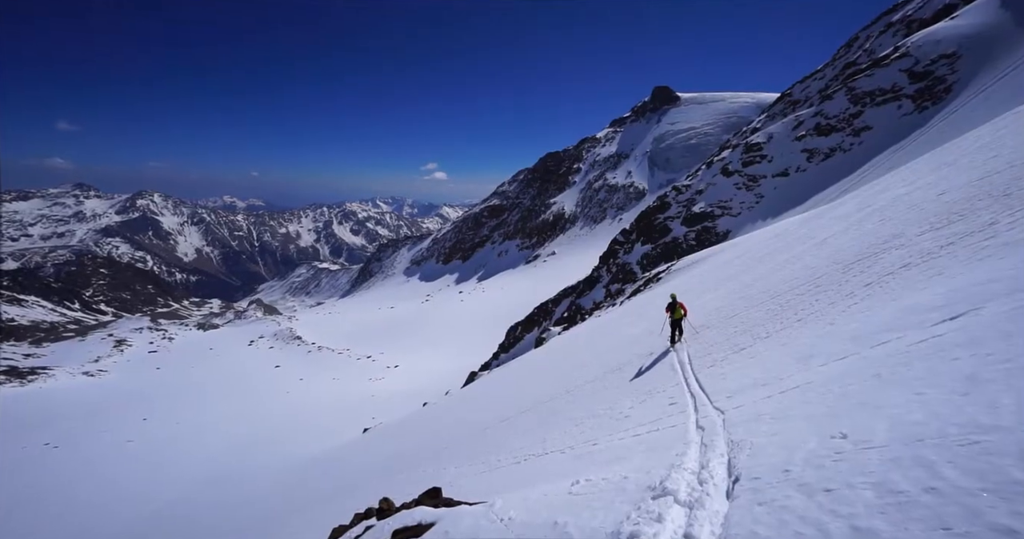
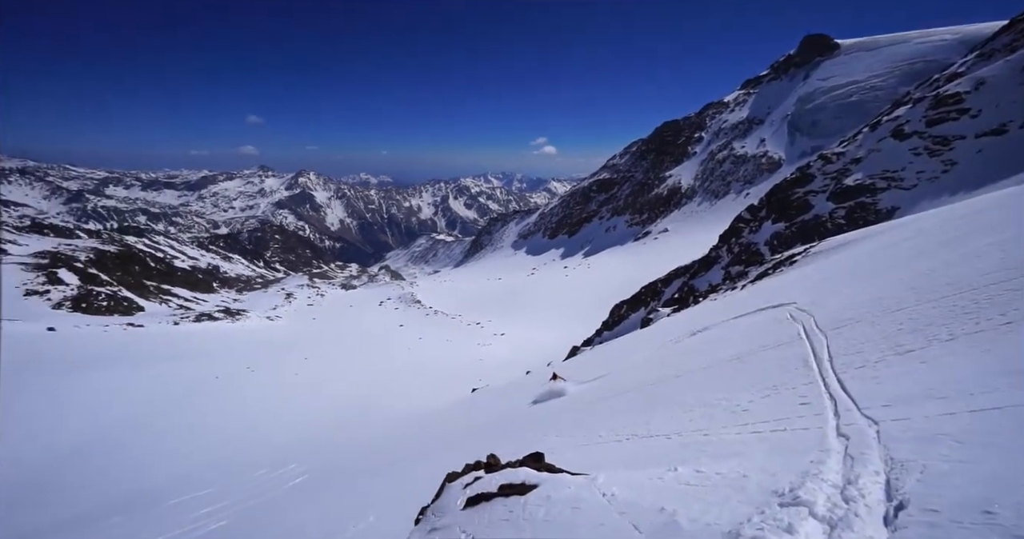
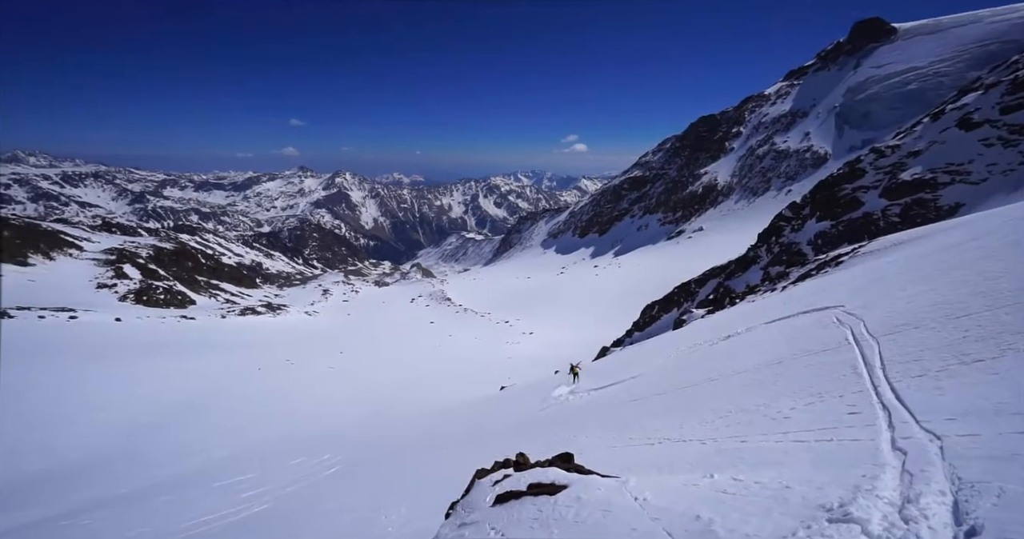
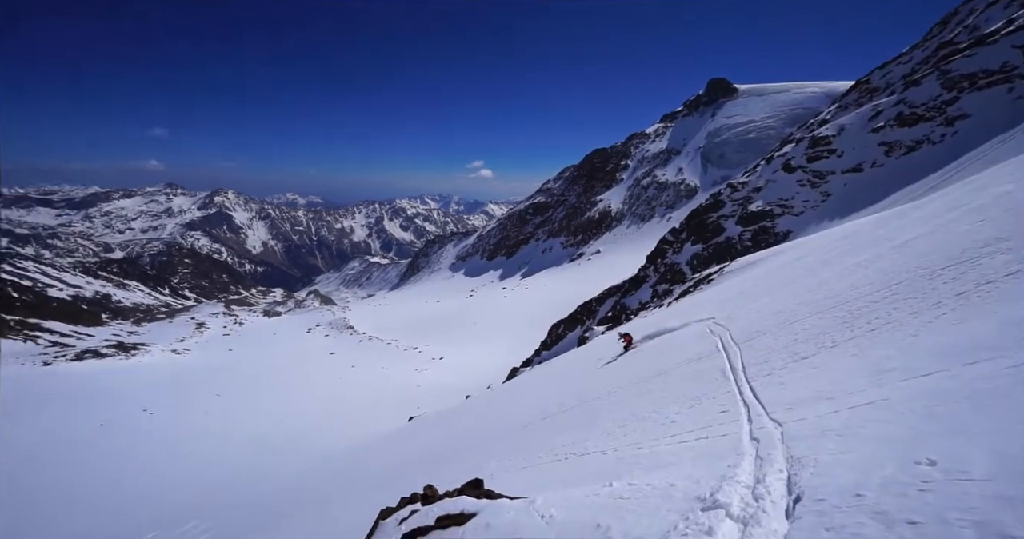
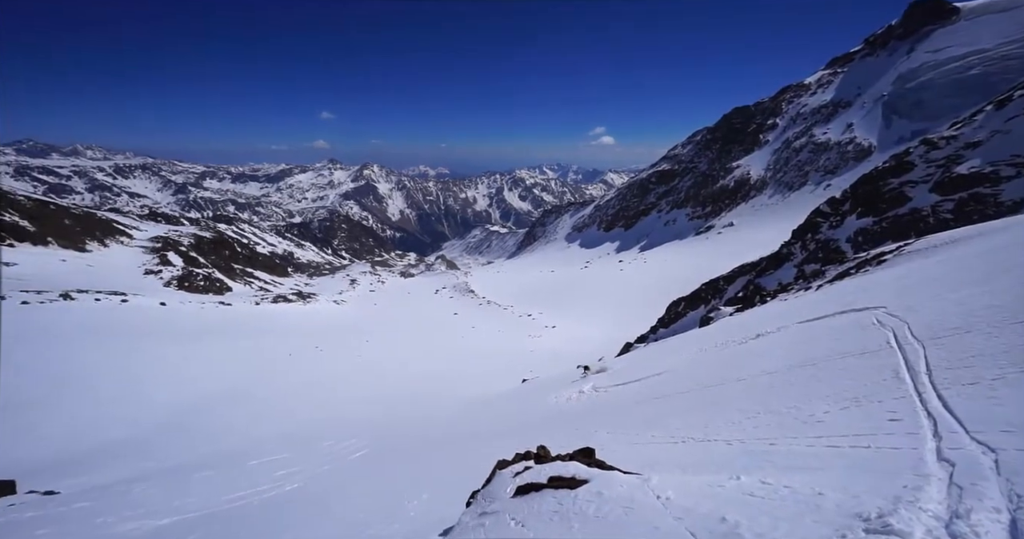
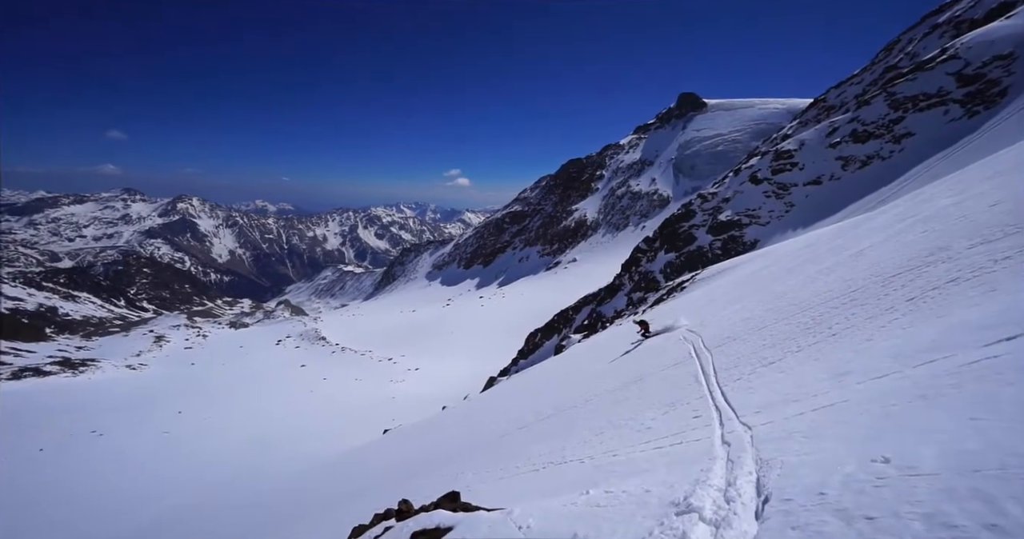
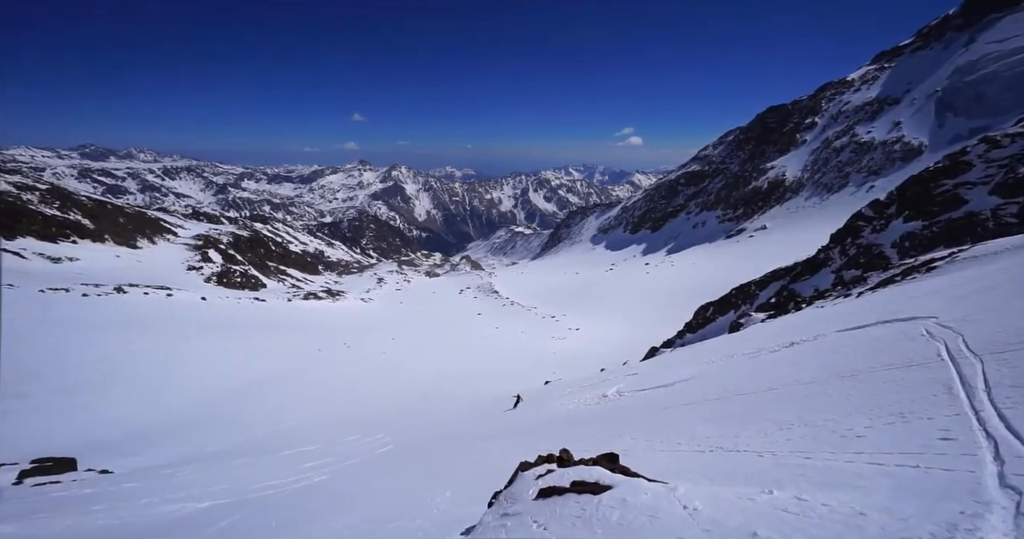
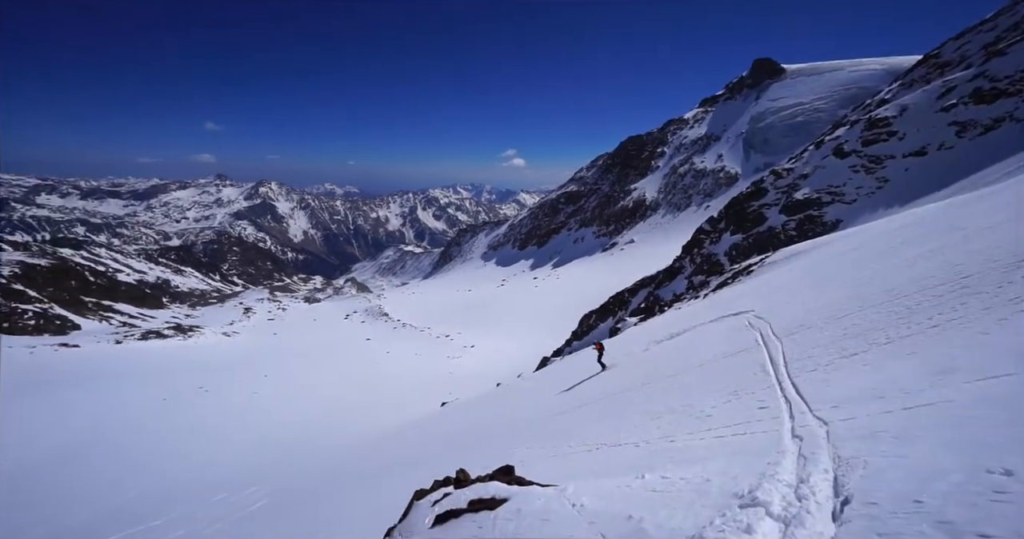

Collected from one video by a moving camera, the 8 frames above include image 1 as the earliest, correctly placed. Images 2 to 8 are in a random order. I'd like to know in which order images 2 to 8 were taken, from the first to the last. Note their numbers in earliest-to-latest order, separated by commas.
6, 4, 8, 2, 3, 5, 7
